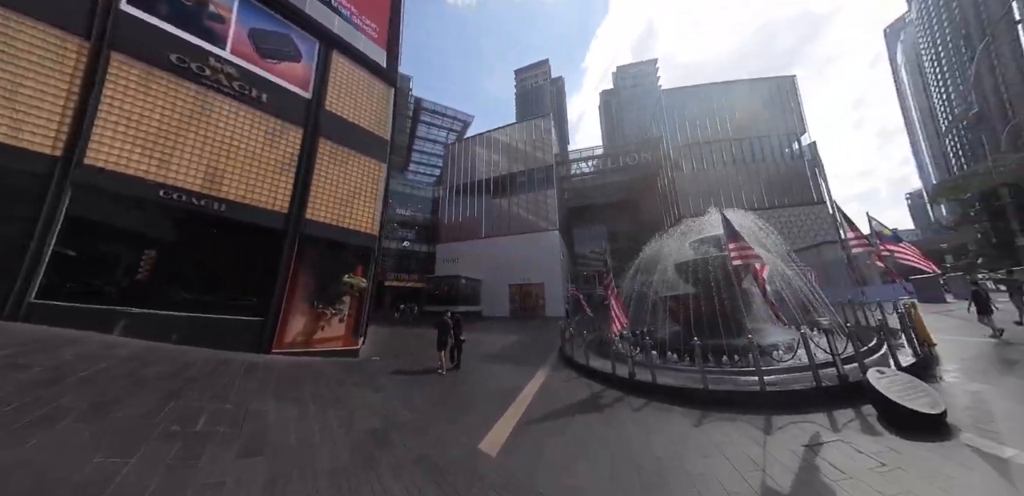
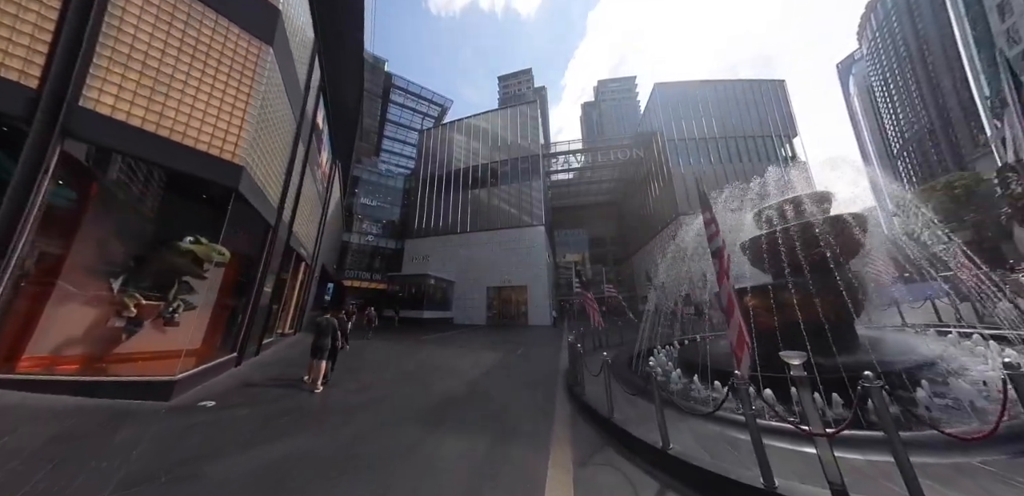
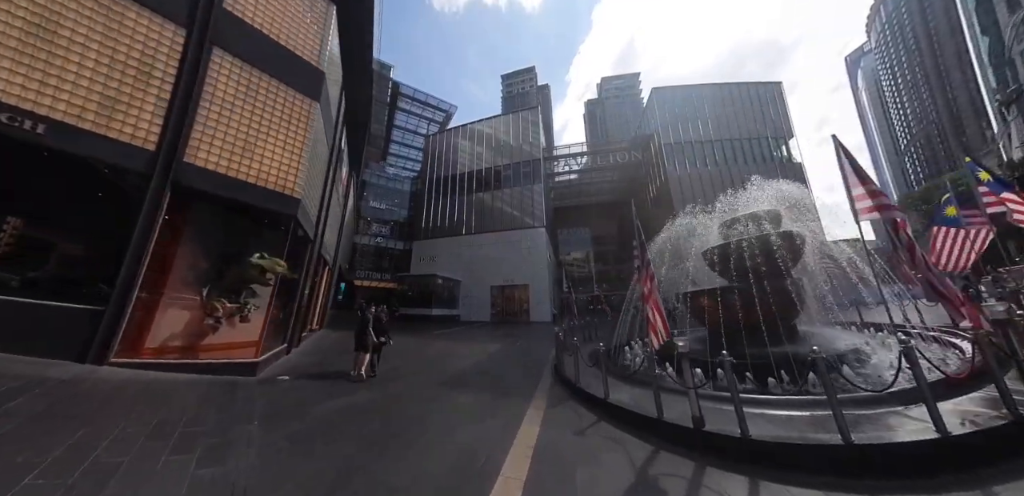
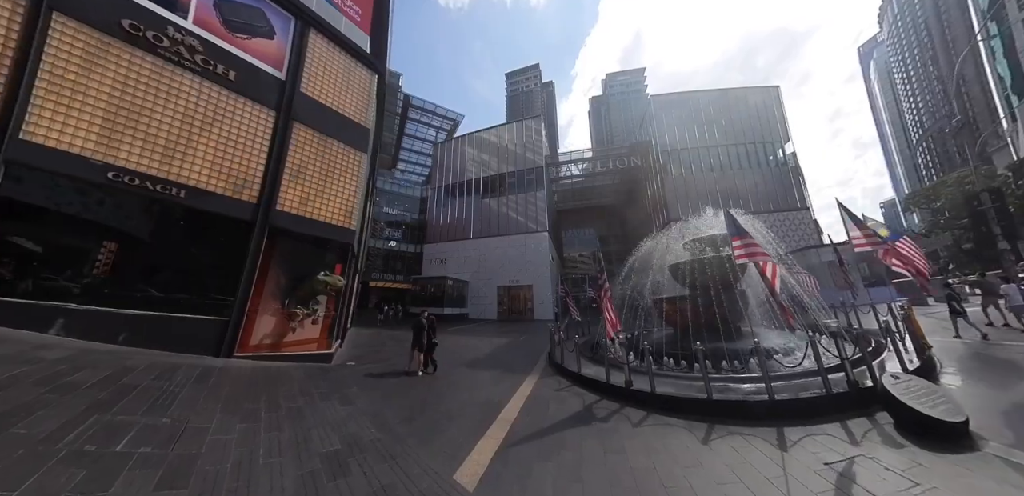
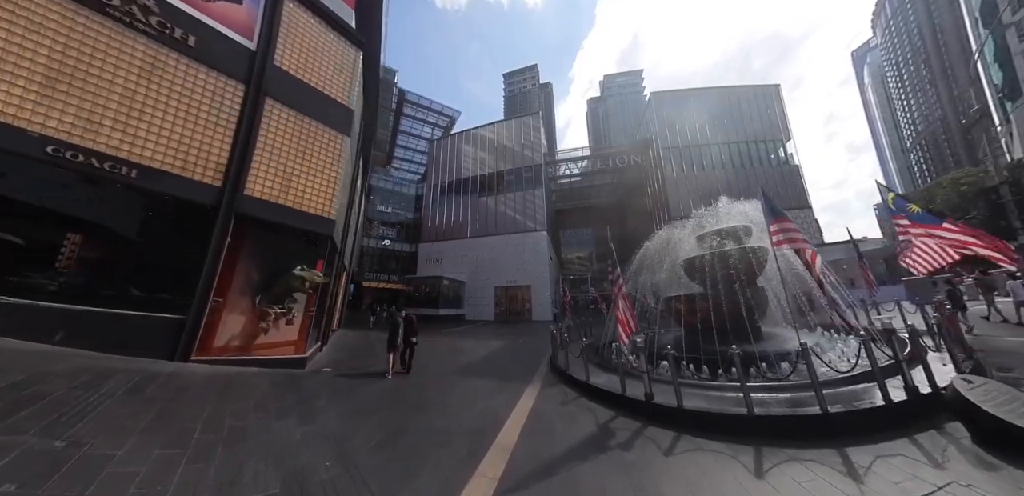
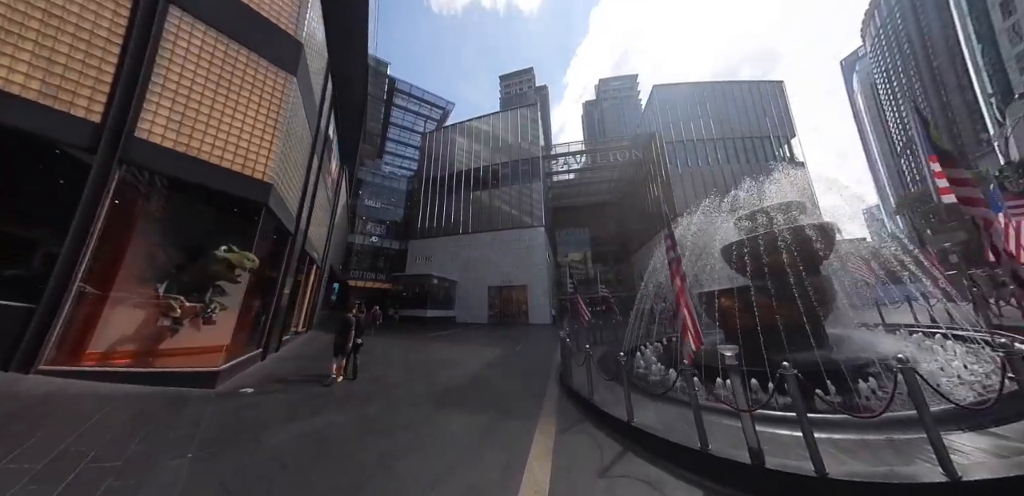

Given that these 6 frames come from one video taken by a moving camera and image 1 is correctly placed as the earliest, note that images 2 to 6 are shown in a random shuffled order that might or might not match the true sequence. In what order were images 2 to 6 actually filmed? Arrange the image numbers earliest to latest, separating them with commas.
4, 5, 3, 6, 2
